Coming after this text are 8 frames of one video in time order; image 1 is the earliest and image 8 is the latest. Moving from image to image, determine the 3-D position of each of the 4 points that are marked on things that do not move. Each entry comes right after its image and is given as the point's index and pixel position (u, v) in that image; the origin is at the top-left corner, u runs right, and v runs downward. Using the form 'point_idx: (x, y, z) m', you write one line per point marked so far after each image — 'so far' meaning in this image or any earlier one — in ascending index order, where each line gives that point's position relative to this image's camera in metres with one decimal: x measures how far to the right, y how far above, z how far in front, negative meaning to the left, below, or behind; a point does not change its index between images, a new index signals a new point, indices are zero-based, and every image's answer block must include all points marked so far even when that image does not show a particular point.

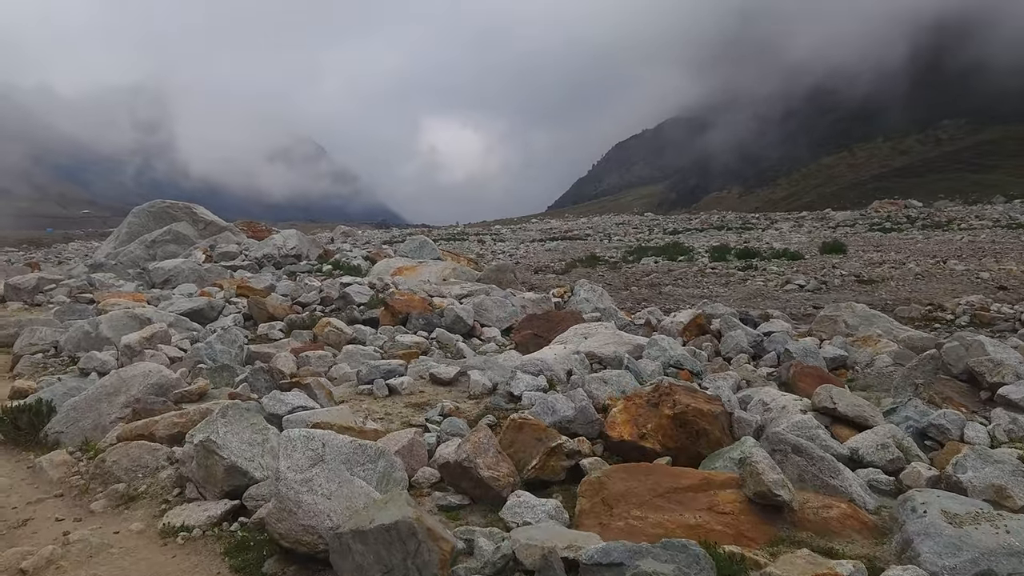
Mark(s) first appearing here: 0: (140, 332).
0: (-4.9, -0.6, +10.0) m
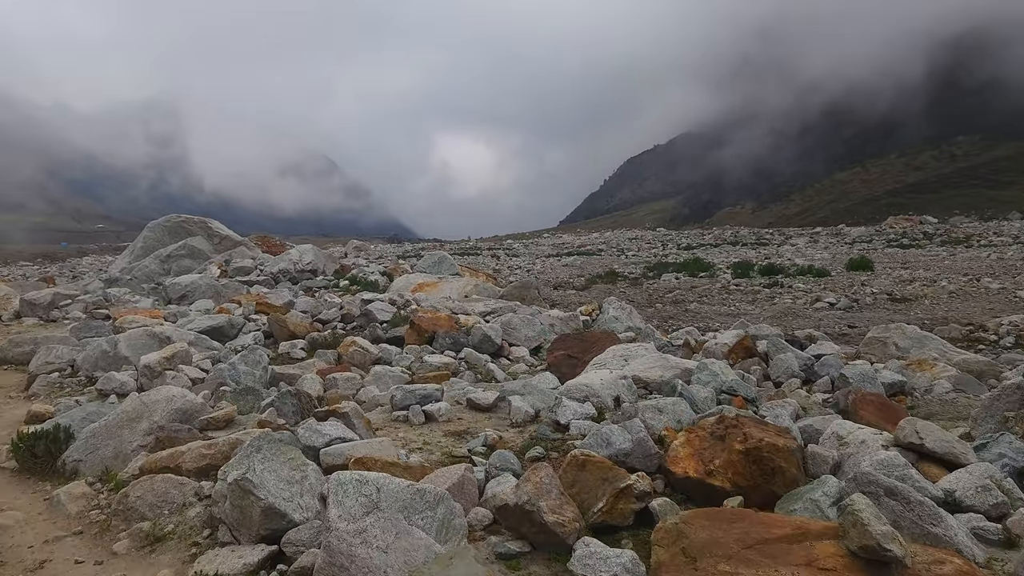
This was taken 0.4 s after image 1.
0: (-4.5, -0.8, +9.6) m
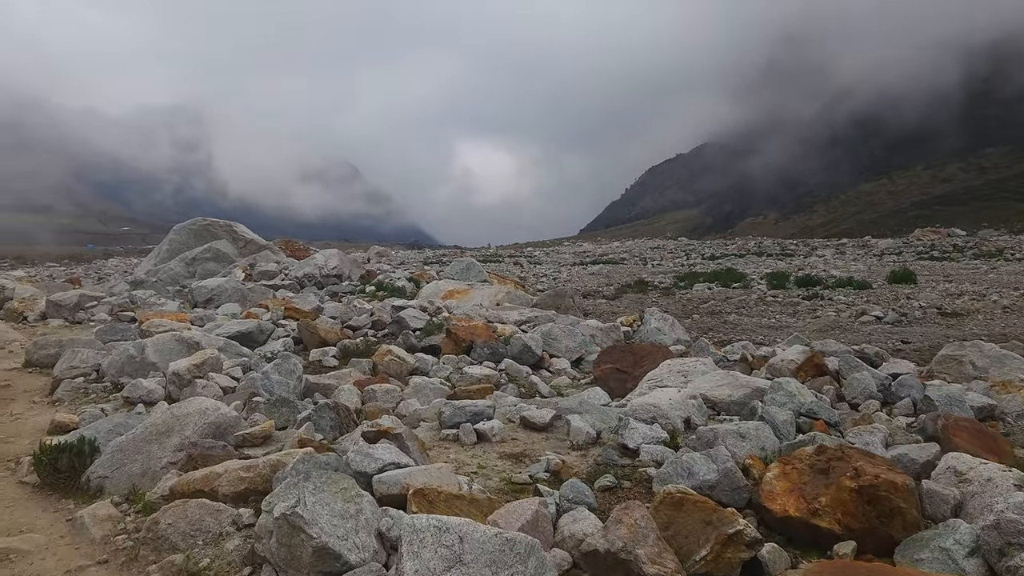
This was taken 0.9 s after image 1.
0: (-3.9, -0.9, +9.2) m
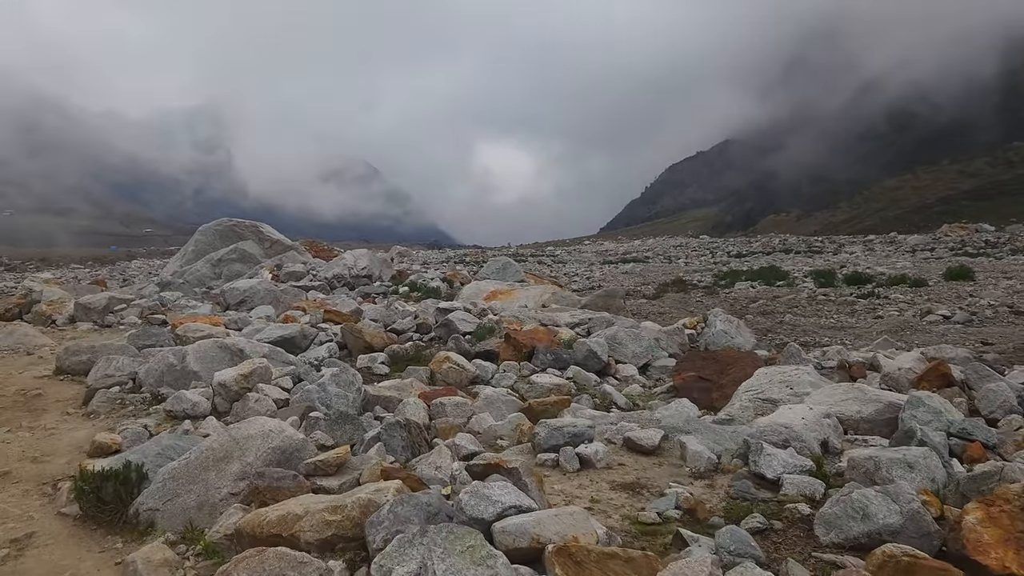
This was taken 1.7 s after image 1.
0: (-3.1, -0.9, +8.5) m
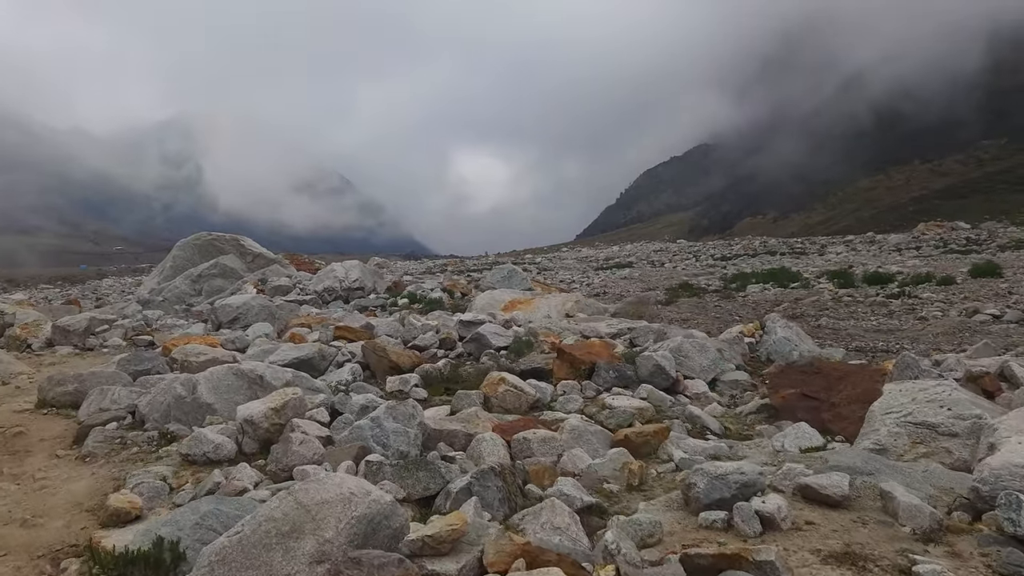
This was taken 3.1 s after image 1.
0: (-2.3, -1.1, +7.2) m
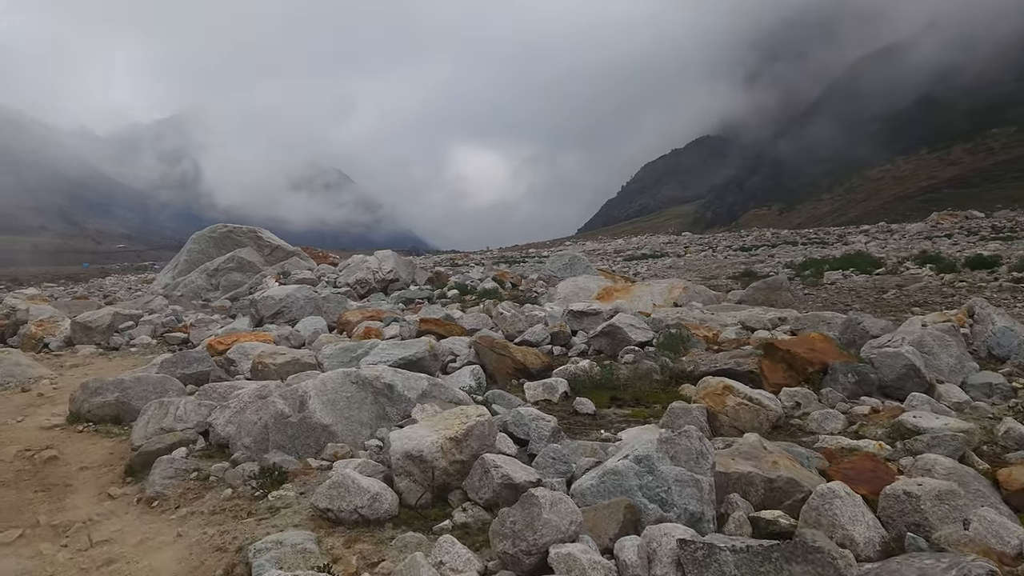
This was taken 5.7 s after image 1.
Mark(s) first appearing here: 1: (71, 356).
0: (-0.5, -0.9, +4.8) m
1: (-9.0, -1.4, +15.6) m
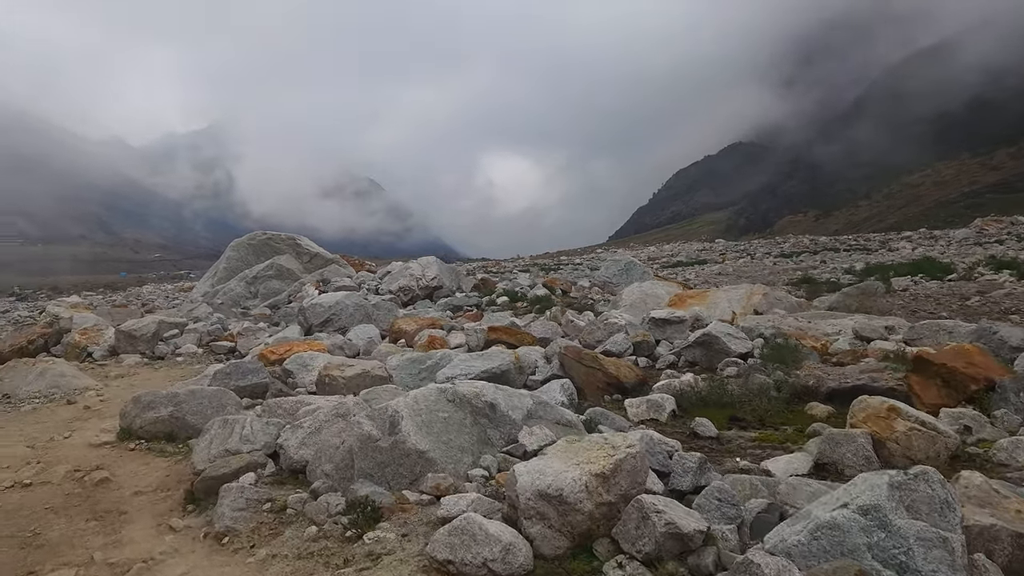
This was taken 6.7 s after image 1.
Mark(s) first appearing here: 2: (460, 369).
0: (+0.3, -0.9, +4.0) m
1: (-7.8, -1.5, +15.0) m
2: (-0.5, -0.8, +7.5) m
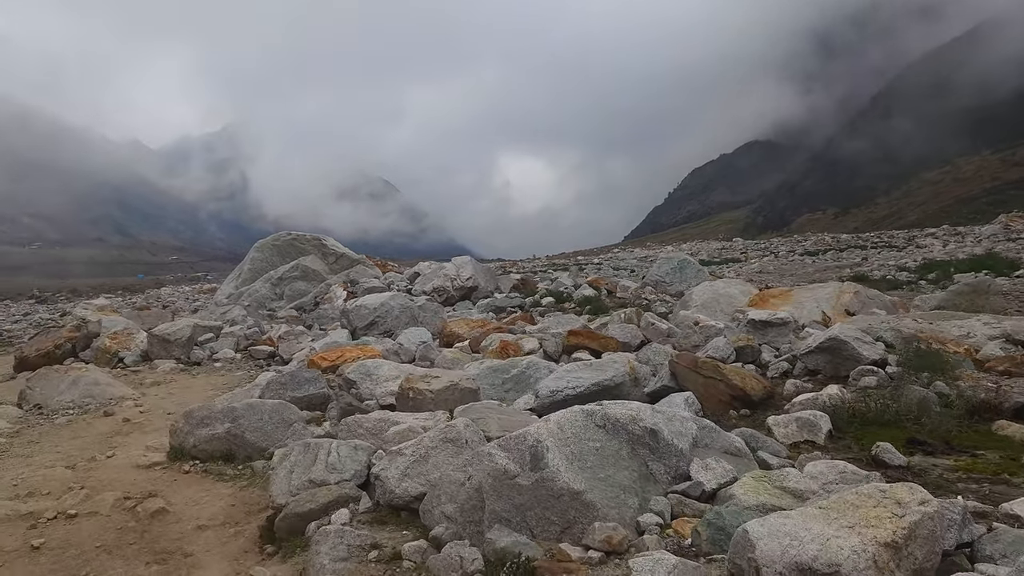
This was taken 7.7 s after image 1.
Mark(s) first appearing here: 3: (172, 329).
0: (+1.2, -0.9, +2.9) m
1: (-6.6, -1.6, +14.1) m
2: (+0.5, -0.8, +6.5) m
3: (-6.8, -0.8, +15.4) m
